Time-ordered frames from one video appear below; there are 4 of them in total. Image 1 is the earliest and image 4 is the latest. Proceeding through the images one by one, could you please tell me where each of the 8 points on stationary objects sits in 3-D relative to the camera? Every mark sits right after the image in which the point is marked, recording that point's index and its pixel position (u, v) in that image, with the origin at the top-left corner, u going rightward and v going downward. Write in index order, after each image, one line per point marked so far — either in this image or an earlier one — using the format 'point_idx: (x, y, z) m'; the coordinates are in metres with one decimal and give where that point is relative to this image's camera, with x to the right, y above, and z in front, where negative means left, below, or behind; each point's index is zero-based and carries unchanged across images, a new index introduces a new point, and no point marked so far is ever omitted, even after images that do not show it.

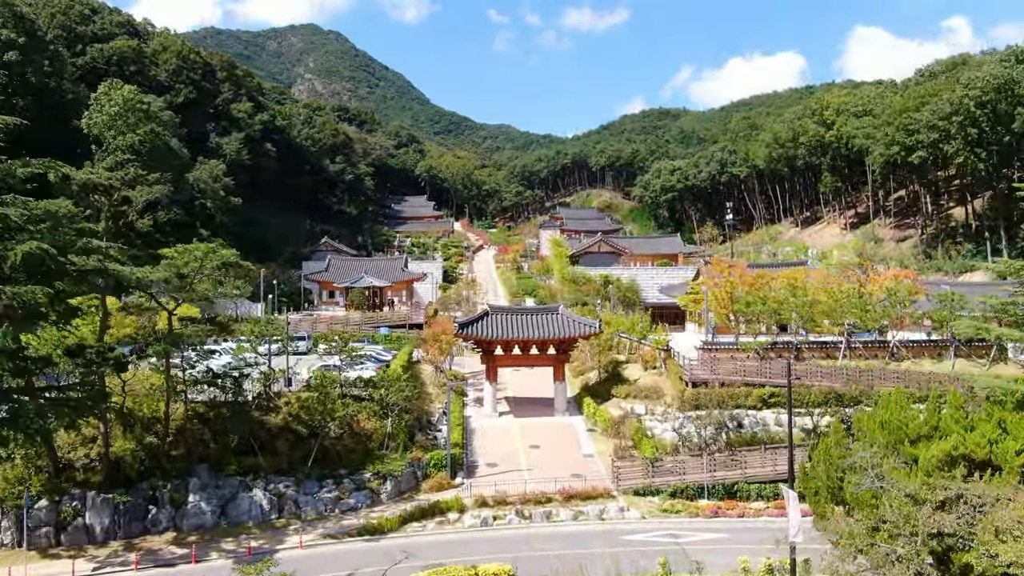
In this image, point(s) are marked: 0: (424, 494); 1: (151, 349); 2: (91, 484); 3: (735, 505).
0: (-1.9, -4.4, +17.3) m
1: (-6.9, -1.2, +15.5) m
2: (-7.9, -3.7, +15.2) m
3: (+4.7, -4.6, +17.1) m
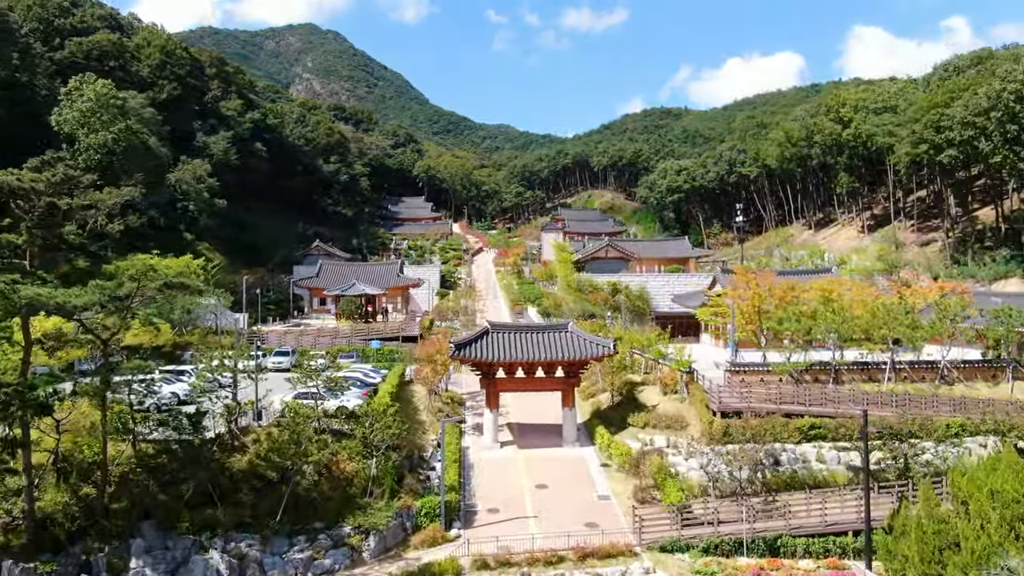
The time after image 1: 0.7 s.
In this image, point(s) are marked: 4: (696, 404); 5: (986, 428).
0: (-1.8, -4.8, +14.7) m
1: (-6.9, -1.6, +12.9) m
2: (-7.8, -4.1, +12.6) m
3: (+4.8, -5.0, +14.5) m
4: (+4.5, -2.8, +19.9) m
5: (+10.6, -3.1, +18.0) m
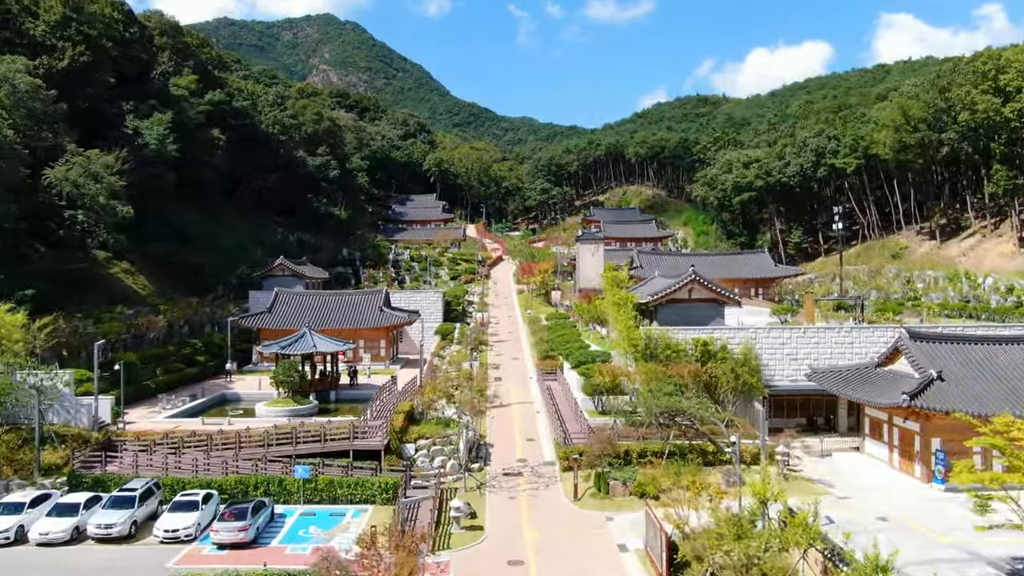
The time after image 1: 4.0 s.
0: (-1.6, -6.7, +1.1) m
1: (-6.7, -3.5, -0.6) m
2: (-7.7, -6.0, -0.8) m
3: (+5.0, -6.9, +0.7) m
4: (+4.9, -4.8, +6.1) m
5: (+10.9, -5.0, +4.0) m
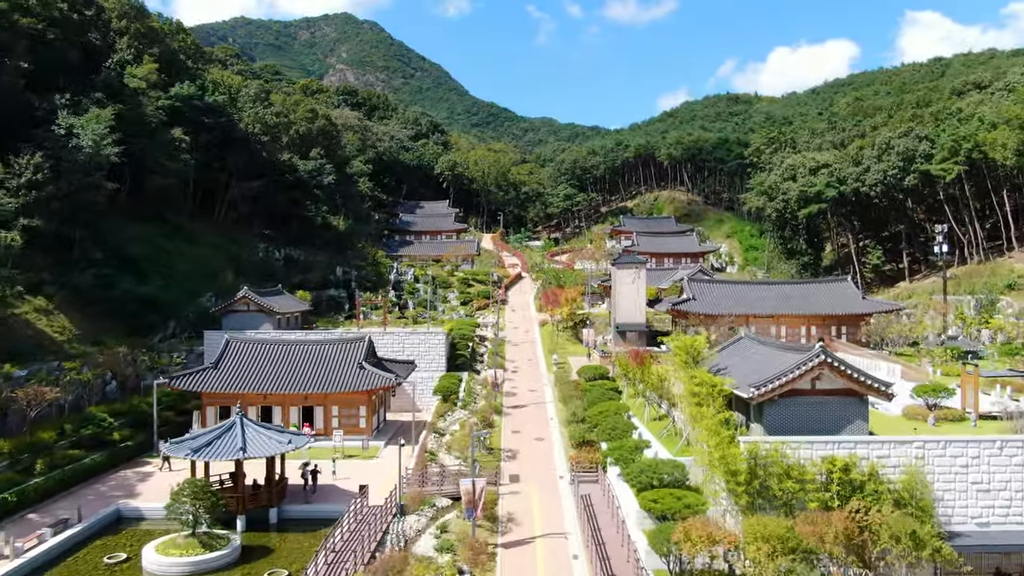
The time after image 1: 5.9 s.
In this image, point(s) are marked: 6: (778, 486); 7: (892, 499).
0: (-1.7, -8.3, -7.5) m
1: (-6.8, -5.1, -9.0) m
2: (-7.8, -7.6, -9.2) m
3: (+4.9, -8.5, -8.0) m
4: (+4.9, -6.4, -2.6) m
5: (+10.9, -6.7, -4.8) m
6: (+4.7, -3.5, +14.2) m
7: (+6.6, -3.7, +14.1) m
